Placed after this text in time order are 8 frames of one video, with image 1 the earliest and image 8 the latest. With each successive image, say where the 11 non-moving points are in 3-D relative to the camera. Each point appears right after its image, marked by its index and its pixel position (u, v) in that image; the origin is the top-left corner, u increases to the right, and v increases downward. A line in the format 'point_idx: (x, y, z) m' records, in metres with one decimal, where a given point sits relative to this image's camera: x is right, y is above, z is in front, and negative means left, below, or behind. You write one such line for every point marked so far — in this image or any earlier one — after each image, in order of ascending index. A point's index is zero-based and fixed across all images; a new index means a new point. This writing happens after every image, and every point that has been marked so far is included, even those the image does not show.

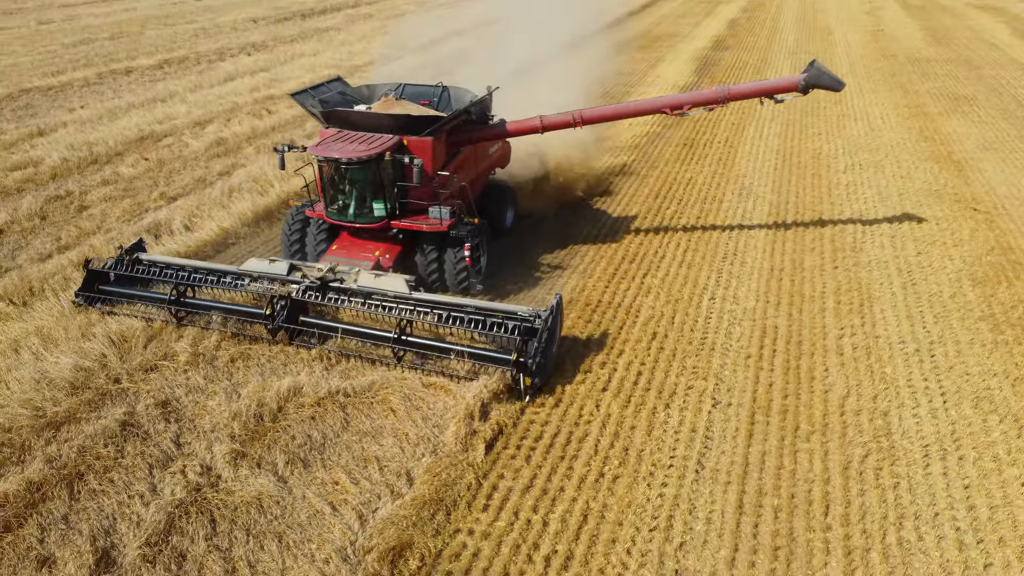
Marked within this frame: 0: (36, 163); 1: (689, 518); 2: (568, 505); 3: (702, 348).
0: (-7.6, +2.0, +12.9) m
1: (+1.2, -1.5, +5.4) m
2: (+0.4, -1.5, +5.5) m
3: (+1.7, -0.5, +7.5) m
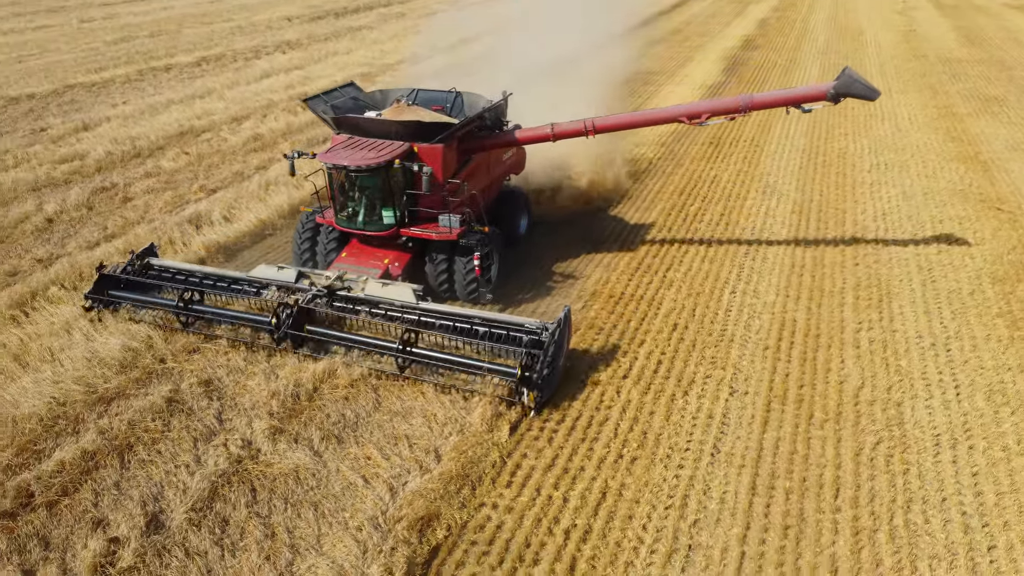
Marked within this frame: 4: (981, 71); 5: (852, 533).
0: (-7.1, +2.2, +13.5) m
1: (+1.3, -1.4, +5.6) m
2: (+0.5, -1.4, +5.8) m
3: (+2.0, -0.5, +7.7) m
4: (+11.5, +5.3, +20.0) m
5: (+2.2, -1.6, +5.3) m
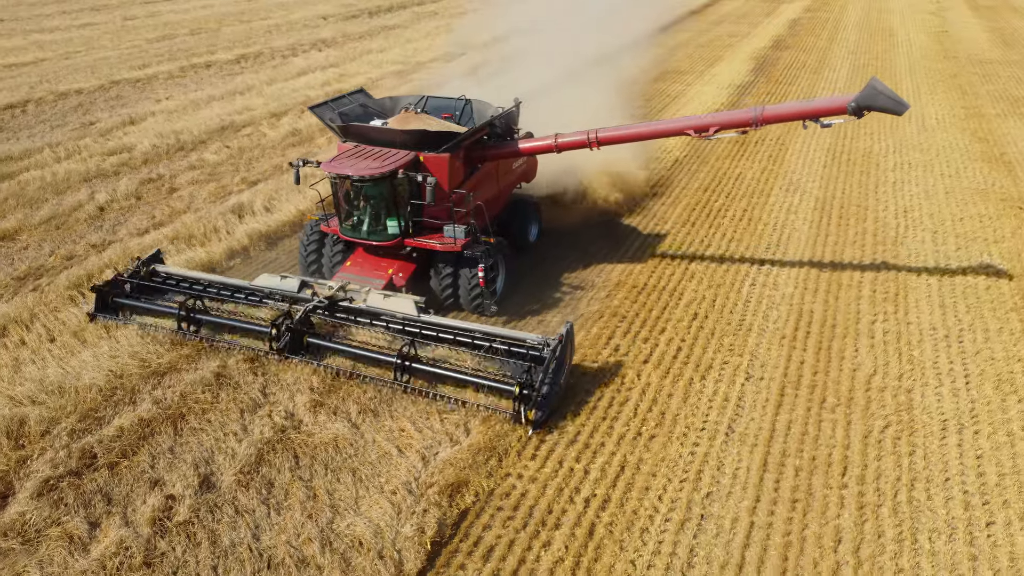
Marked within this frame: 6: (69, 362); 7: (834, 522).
0: (-6.6, +2.4, +14.1) m
1: (+1.5, -1.3, +5.9) m
2: (+0.7, -1.3, +6.1) m
3: (+2.2, -0.4, +8.1) m
4: (+12.2, +5.3, +20.0) m
5: (+2.4, -1.5, +5.6) m
6: (-4.0, -0.7, +7.3) m
7: (+2.2, -1.5, +5.4) m
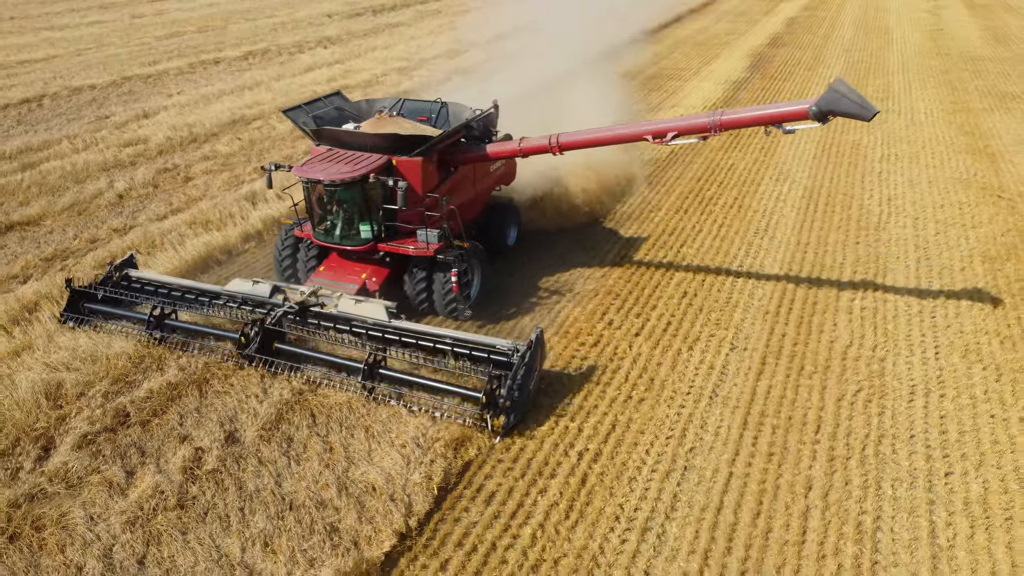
0: (-6.6, +2.6, +14.6) m
1: (+1.5, -1.1, +6.4) m
2: (+0.7, -1.1, +6.7) m
3: (+2.2, -0.2, +8.6) m
4: (+12.3, +5.5, +20.4) m
5: (+2.4, -1.3, +6.1) m
6: (-4.0, -0.4, +7.8) m
7: (+2.1, -1.3, +5.9) m
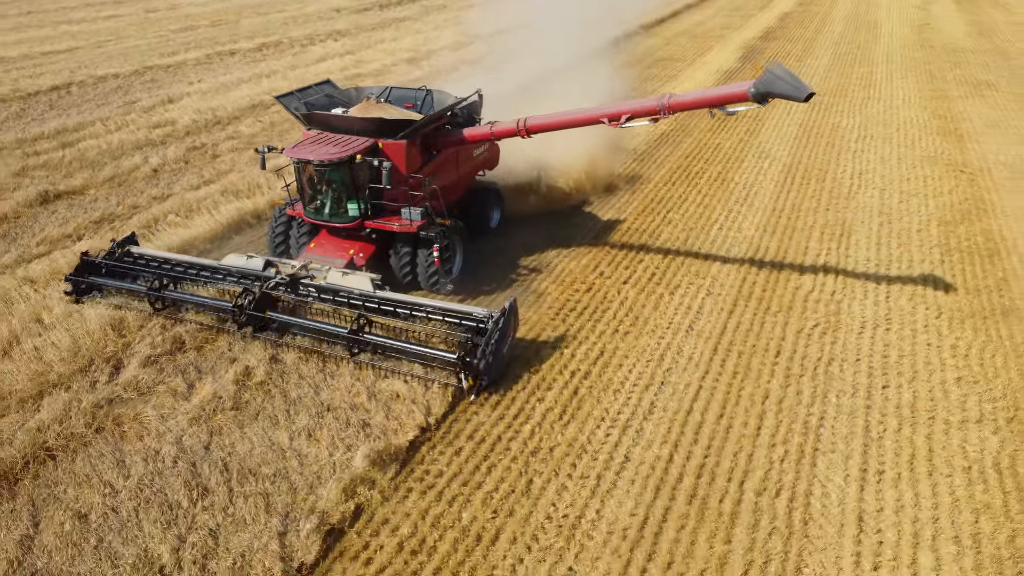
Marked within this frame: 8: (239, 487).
0: (-6.5, +3.2, +15.7) m
1: (+1.5, -0.6, +7.5) m
2: (+0.7, -0.5, +7.7) m
3: (+2.3, +0.3, +9.6) m
4: (+12.4, +6.0, +21.4) m
5: (+2.4, -0.8, +7.1) m
6: (-3.9, +0.1, +8.9) m
7: (+2.2, -0.8, +7.0) m
8: (-1.9, -1.4, +5.8) m
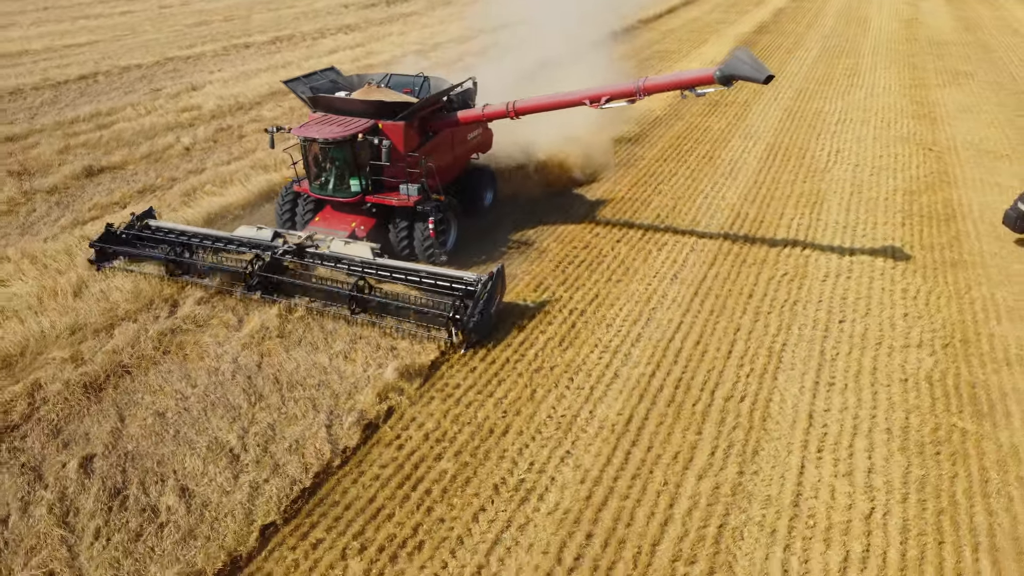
0: (-6.5, +3.7, +16.8) m
1: (+1.6, -0.1, +8.6) m
2: (+0.8, 0.0, +8.8) m
3: (+2.3, +0.8, +10.7) m
4: (+12.4, +6.5, +22.5) m
5: (+2.4, -0.3, +8.2) m
6: (-3.9, +0.6, +9.9) m
7: (+2.2, -0.3, +8.1) m
8: (-1.9, -0.9, +6.8) m
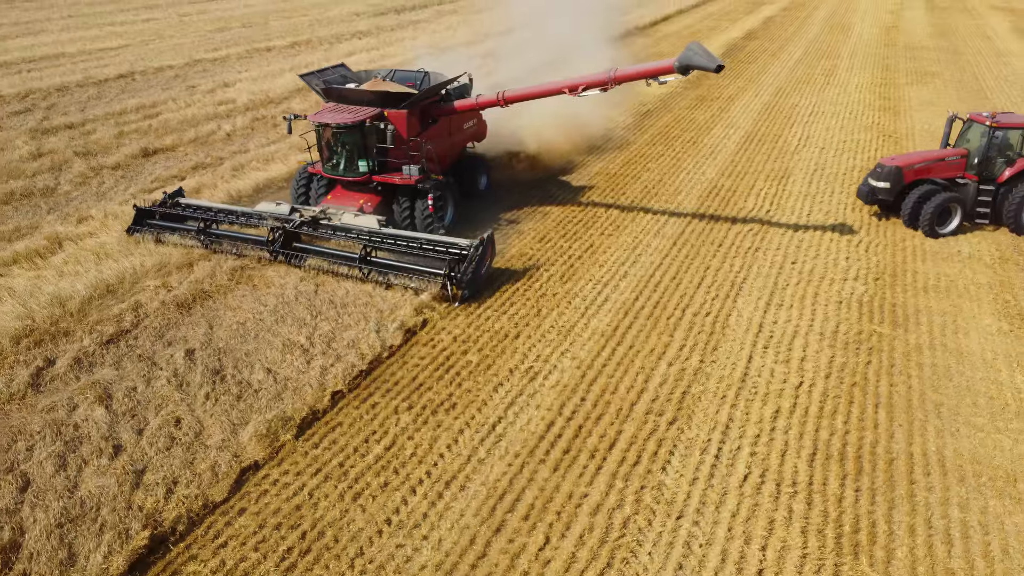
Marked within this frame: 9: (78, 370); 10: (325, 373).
0: (-6.3, +4.2, +18.5) m
1: (+1.7, +0.5, +10.2) m
2: (+0.9, +0.6, +10.4) m
3: (+2.5, +1.4, +12.3) m
4: (+12.6, +6.9, +24.2) m
5: (+2.5, +0.4, +9.8) m
6: (-3.8, +1.2, +11.6) m
7: (+2.3, +0.3, +9.7) m
8: (-1.8, -0.2, +8.5) m
9: (-3.9, -0.7, +7.3) m
10: (-1.7, -0.8, +7.3) m
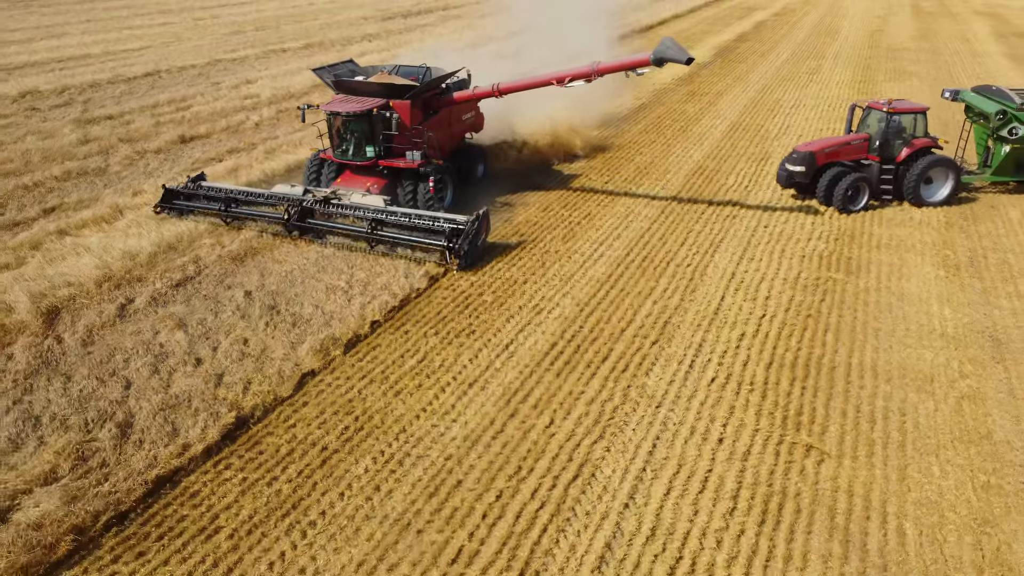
0: (-6.2, +4.7, +19.9) m
1: (+1.8, +1.0, +11.6) m
2: (+1.0, +1.1, +11.8) m
3: (+2.6, +1.9, +13.7) m
4: (+12.7, +7.3, +25.7) m
5: (+2.6, +0.9, +11.2) m
6: (-3.7, +1.7, +13.0) m
7: (+2.4, +0.8, +11.1) m
8: (-1.7, +0.3, +9.8) m
9: (-3.8, -0.2, +8.7) m
10: (-1.6, -0.2, +8.7) m
